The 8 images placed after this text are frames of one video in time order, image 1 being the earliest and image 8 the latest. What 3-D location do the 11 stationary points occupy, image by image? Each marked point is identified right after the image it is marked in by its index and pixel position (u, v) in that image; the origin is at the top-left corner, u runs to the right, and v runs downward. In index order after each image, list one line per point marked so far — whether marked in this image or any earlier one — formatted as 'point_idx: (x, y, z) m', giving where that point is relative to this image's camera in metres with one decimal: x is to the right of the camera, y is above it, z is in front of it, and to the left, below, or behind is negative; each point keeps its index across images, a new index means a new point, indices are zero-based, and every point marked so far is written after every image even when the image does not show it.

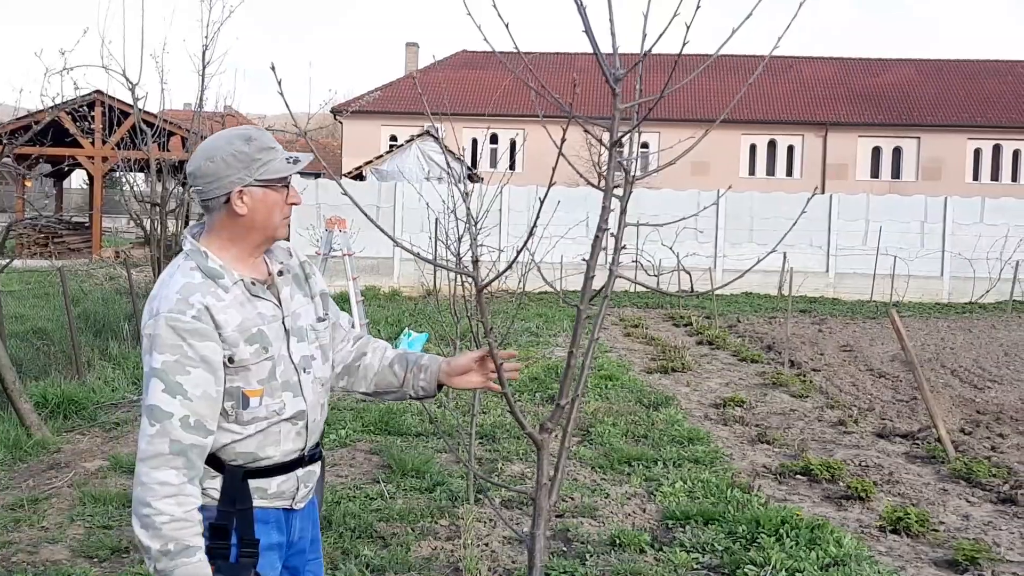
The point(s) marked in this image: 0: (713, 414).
0: (+1.5, -0.9, +7.4) m
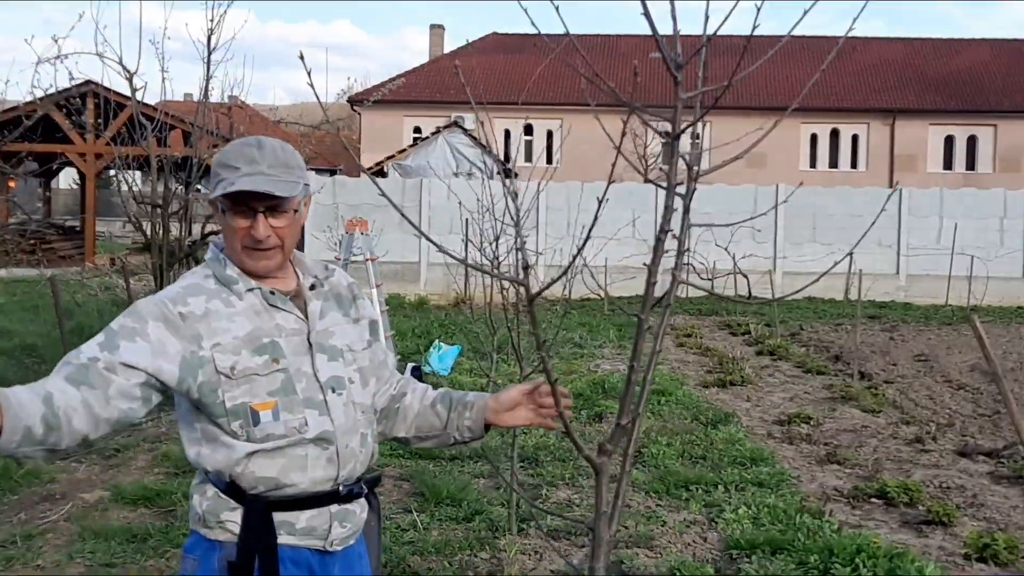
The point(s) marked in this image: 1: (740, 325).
0: (+1.8, -1.0, +6.9) m
1: (+2.5, -0.4, +11.2) m
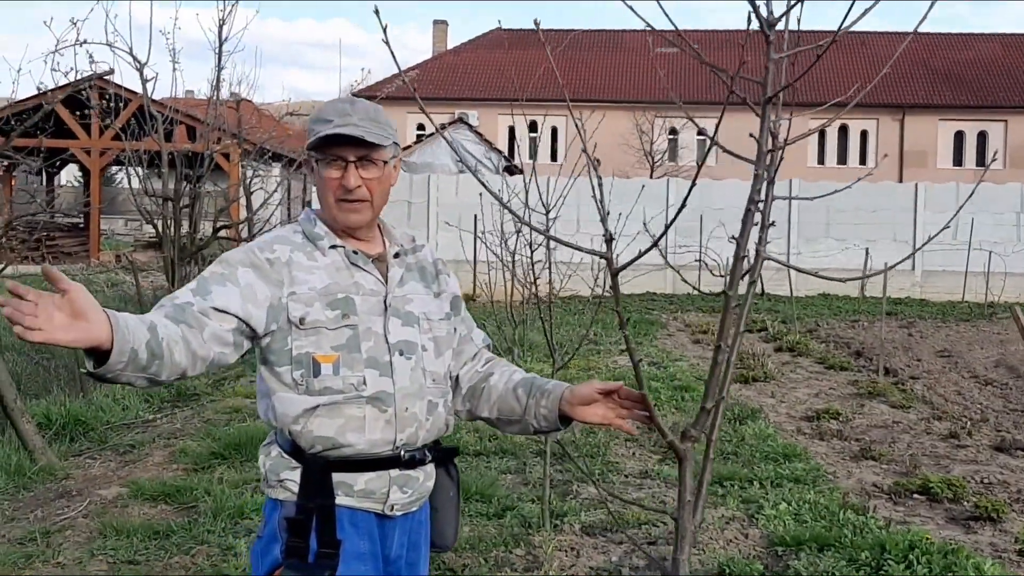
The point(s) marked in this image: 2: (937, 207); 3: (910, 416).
0: (+2.0, -0.9, +6.7) m
1: (+2.7, -0.4, +11.0) m
2: (+6.2, +1.2, +14.8) m
3: (+2.7, -0.9, +6.9) m
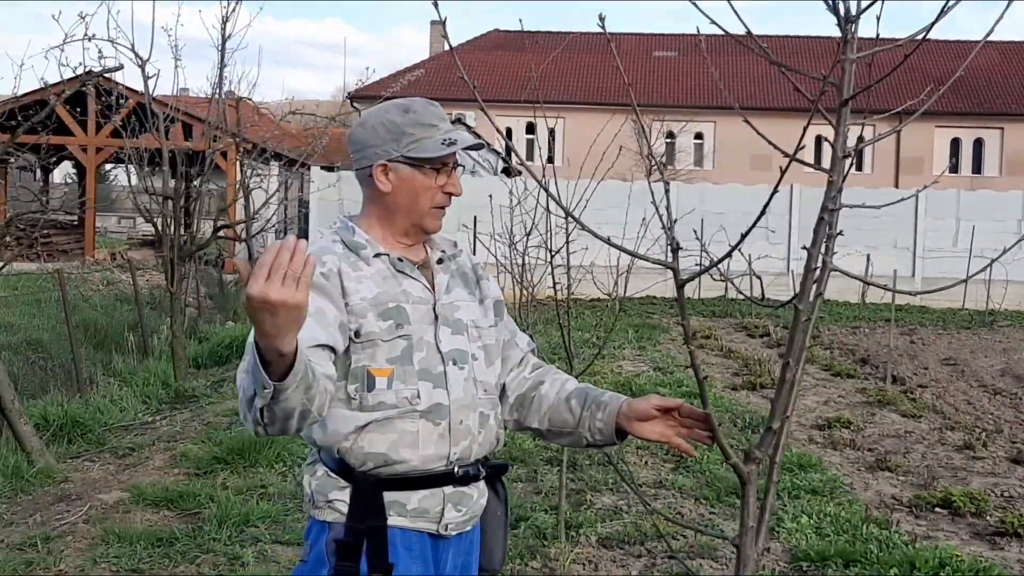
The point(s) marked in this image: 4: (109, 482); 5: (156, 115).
0: (+2.0, -1.0, +6.7) m
1: (+2.7, -0.4, +10.9) m
2: (+6.2, +1.1, +14.8) m
3: (+2.8, -0.9, +6.8) m
4: (-2.4, -1.1, +6.0) m
5: (-3.3, +1.6, +9.4) m
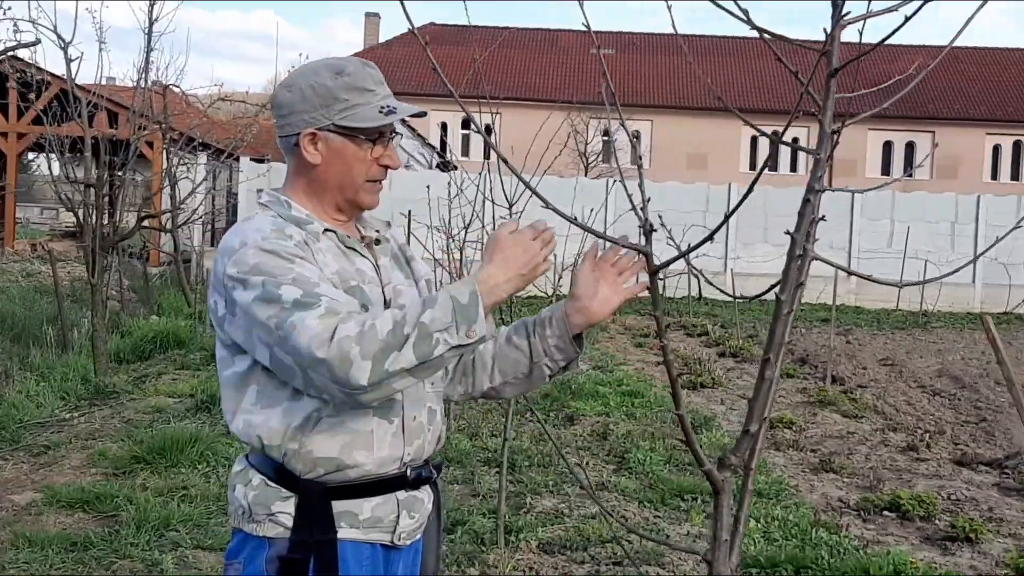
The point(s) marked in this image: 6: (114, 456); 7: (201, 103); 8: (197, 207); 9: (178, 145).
0: (+1.6, -1.0, +6.5) m
1: (+2.0, -0.4, +10.8) m
2: (+5.3, +1.1, +14.9) m
3: (+2.3, -0.9, +6.7) m
4: (-2.7, -1.1, +5.5) m
5: (-3.9, +1.7, +8.9) m
6: (-2.3, -1.0, +5.8) m
7: (-3.5, +2.1, +11.4) m
8: (-3.0, +0.8, +9.6) m
9: (-3.2, +1.4, +9.8) m
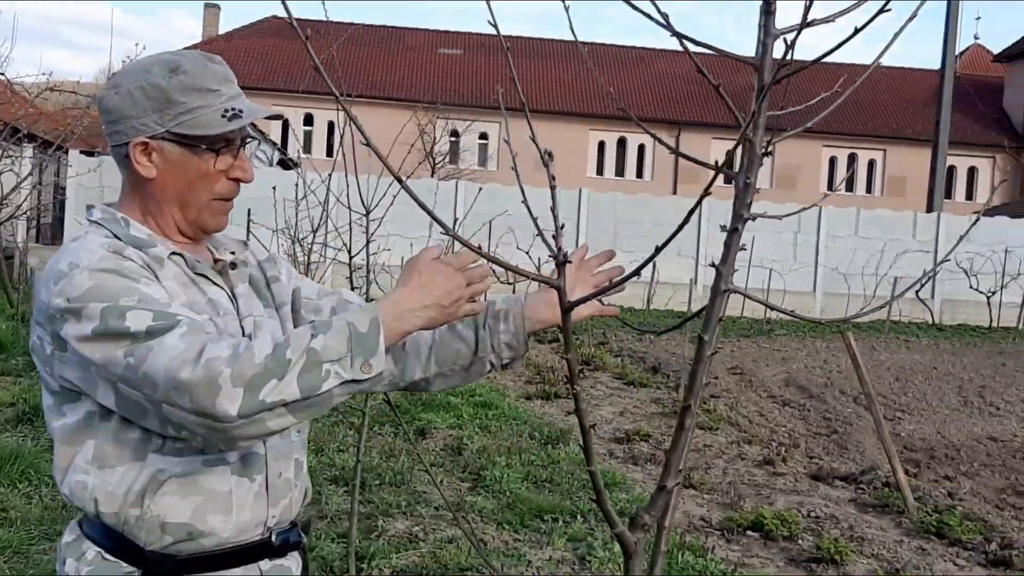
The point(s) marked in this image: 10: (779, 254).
0: (+0.7, -1.0, +6.3) m
1: (+0.4, -0.5, +10.7) m
2: (+3.0, +1.0, +15.2) m
3: (+1.4, -1.0, +6.6) m
4: (-3.5, -1.1, +4.7) m
5: (-5.1, +1.8, +7.8) m
6: (-3.1, -1.0, +5.0) m
7: (-5.1, +2.2, +10.3) m
8: (-4.4, +0.8, +8.7) m
9: (-4.6, +1.5, +8.8) m
10: (+3.9, +0.5, +15.4) m
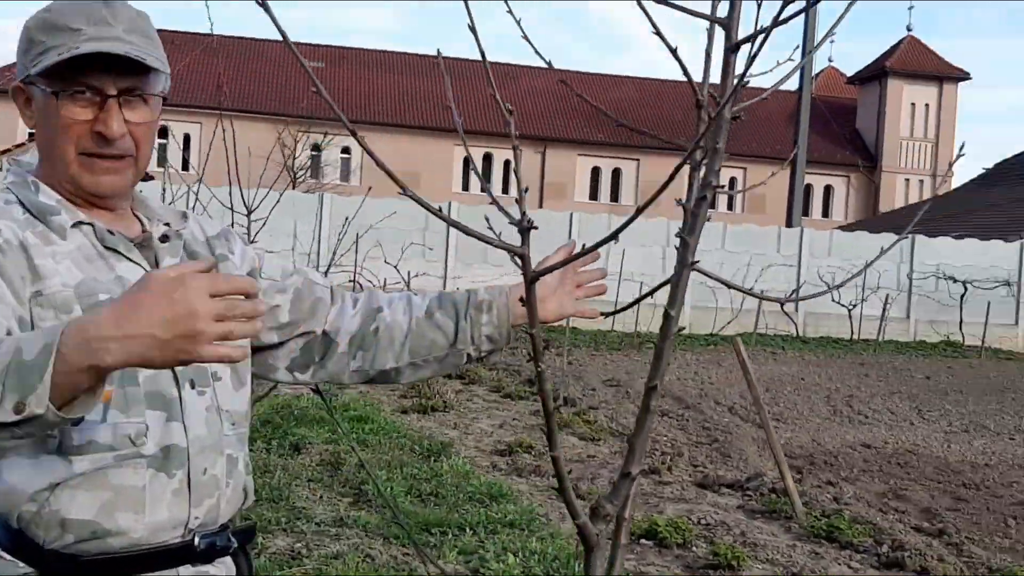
0: (-0.1, -1.1, +6.1) m
1: (-0.9, -0.6, +10.4) m
2: (+1.1, +0.7, +15.2) m
3: (+0.6, -1.0, +6.5) m
4: (-3.9, -1.0, +3.9) m
5: (-6.0, +1.7, +6.9) m
6: (-3.6, -1.0, +4.3) m
7: (-6.3, +2.1, +9.3) m
8: (-5.4, +0.8, +7.8) m
9: (-5.6, +1.4, +7.9) m
10: (+1.9, +0.2, +15.6) m
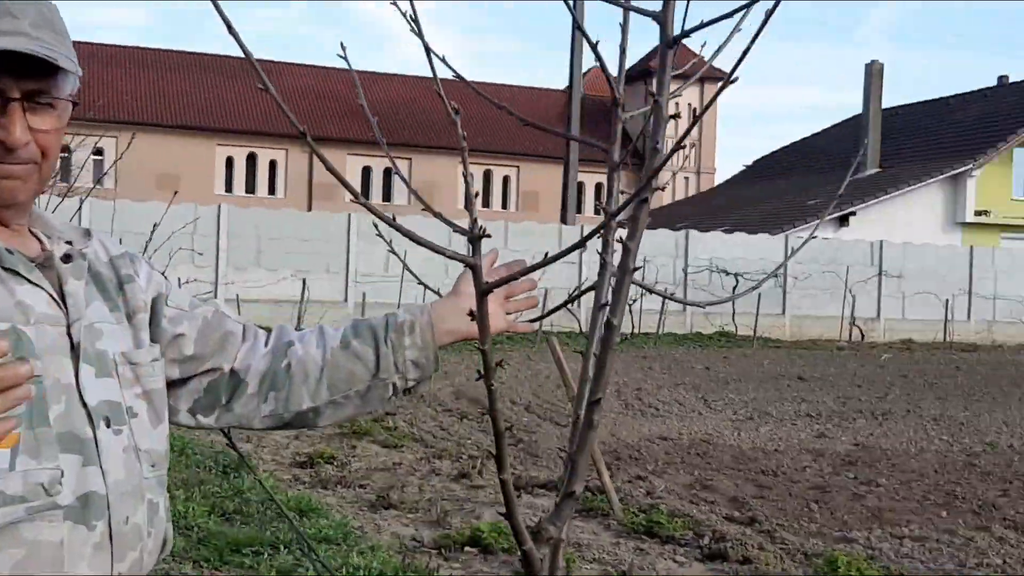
0: (-1.2, -1.1, +5.8) m
1: (-3.0, -0.6, +9.7) m
2: (-2.2, +0.7, +14.9) m
3: (-0.7, -1.1, +6.3) m
4: (-4.4, -1.1, +2.8) m
5: (-7.2, +1.6, +5.2) m
6: (-4.2, -1.1, +3.2) m
7: (-8.1, +1.9, +7.5) m
8: (-6.8, +0.6, +6.2) m
9: (-7.0, +1.2, +6.2) m
10: (-1.5, +0.2, +15.4) m
